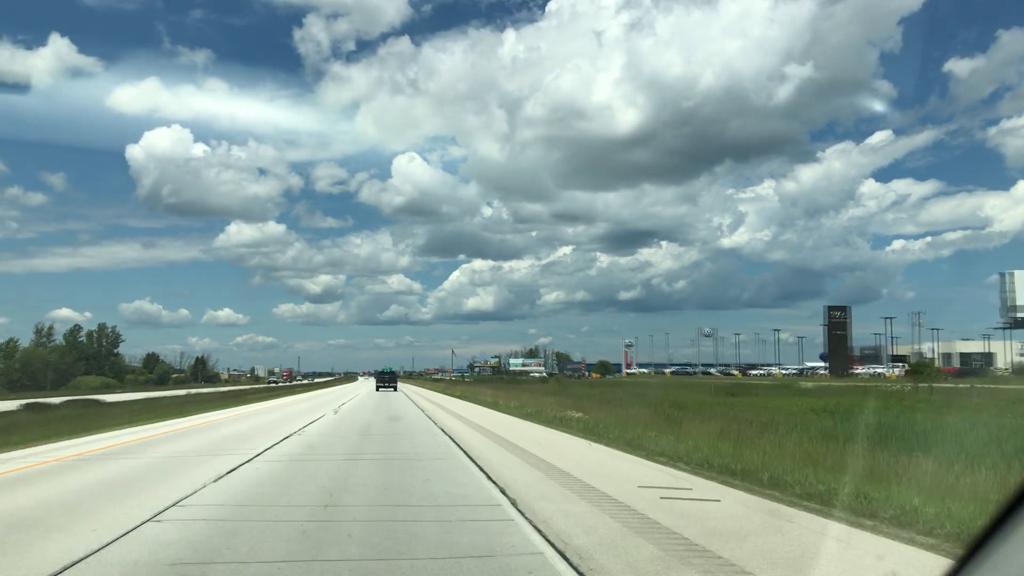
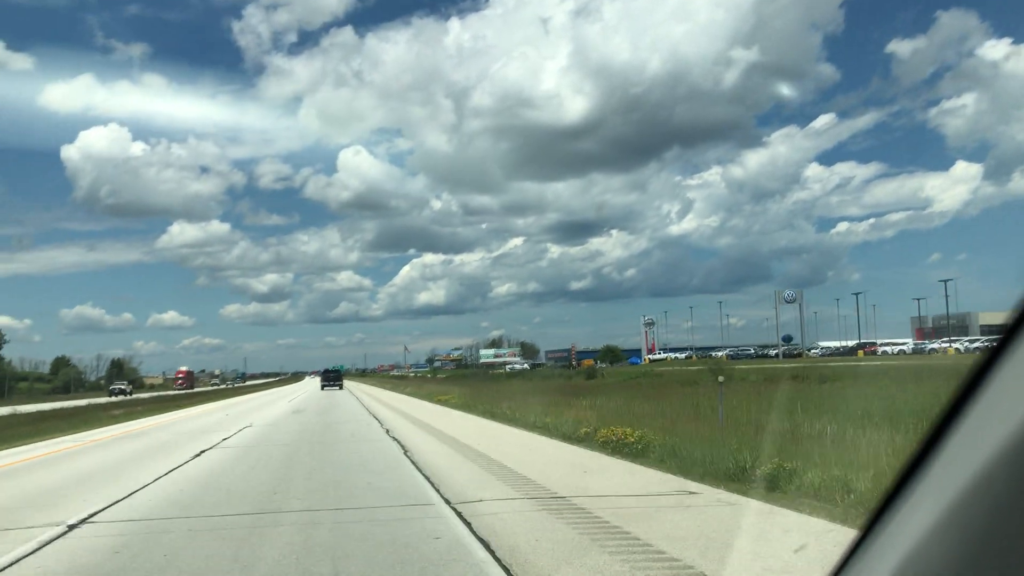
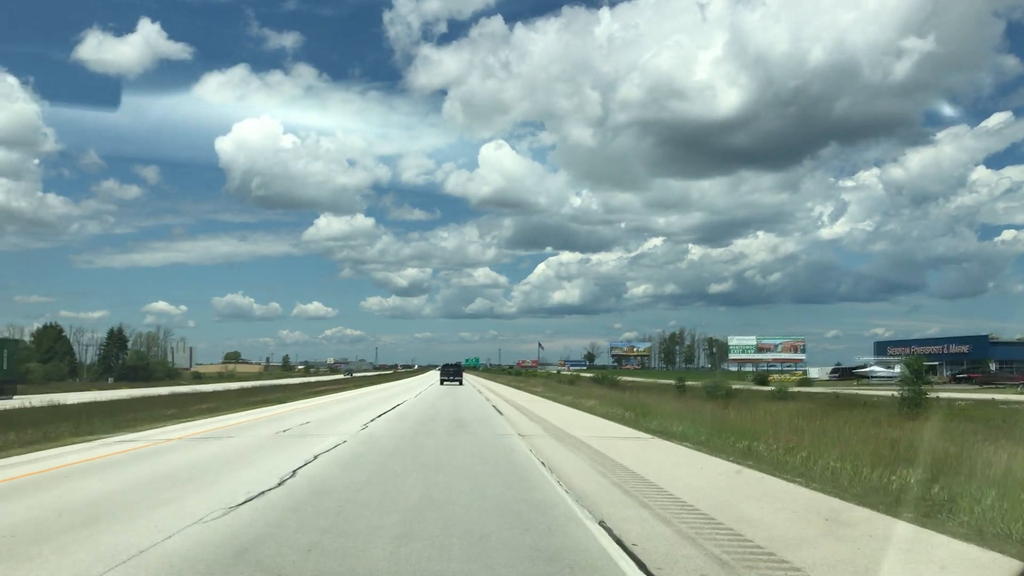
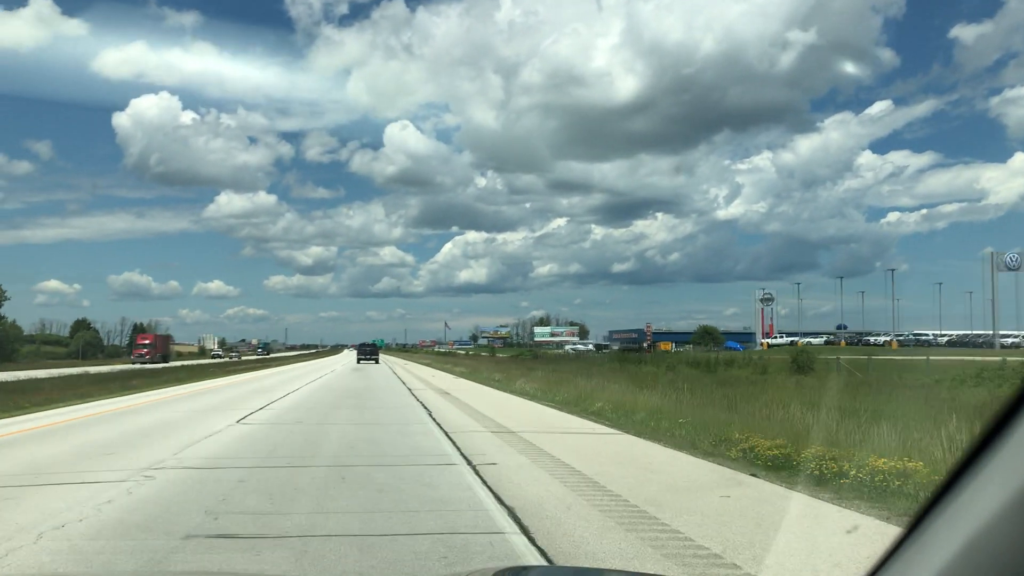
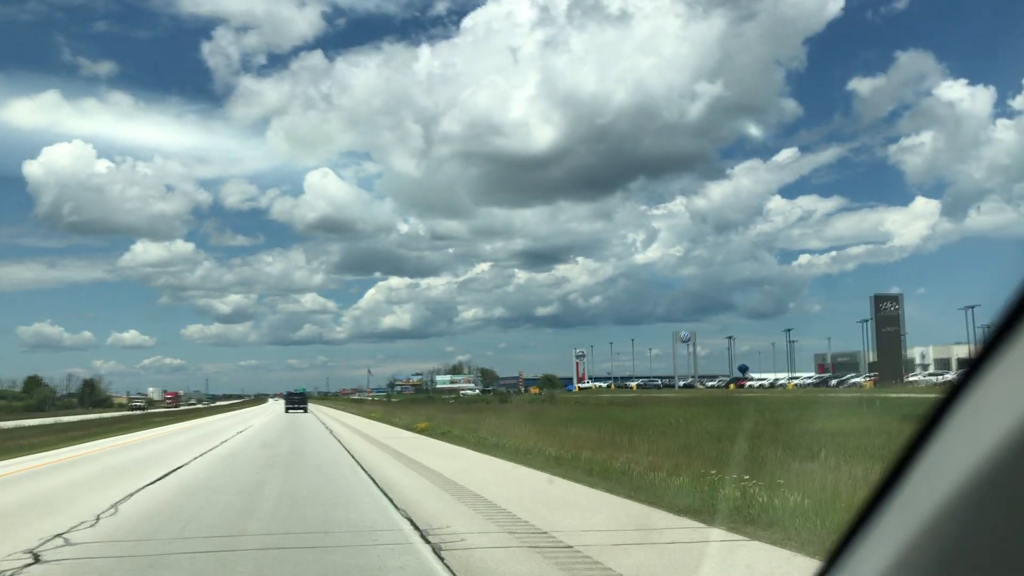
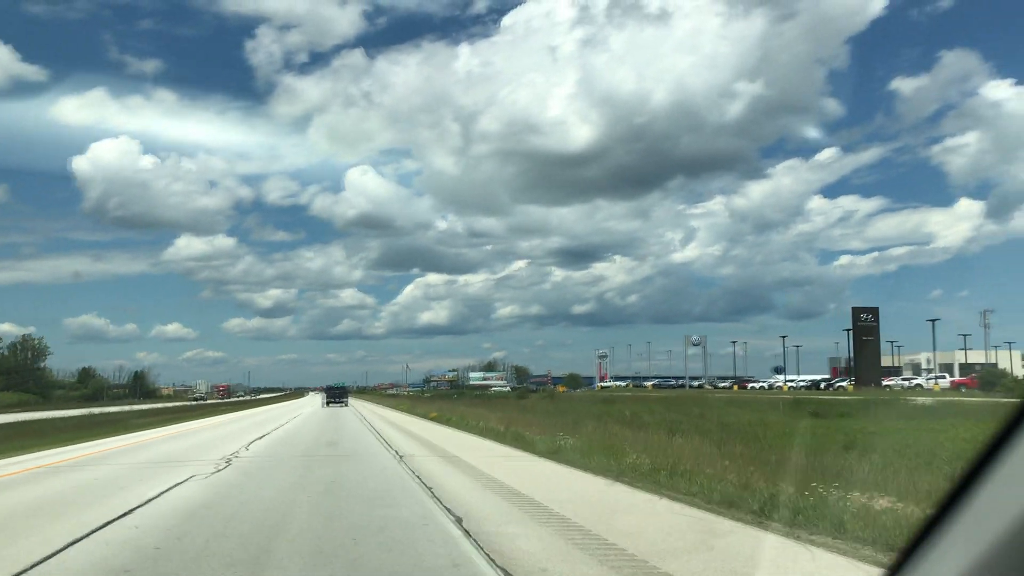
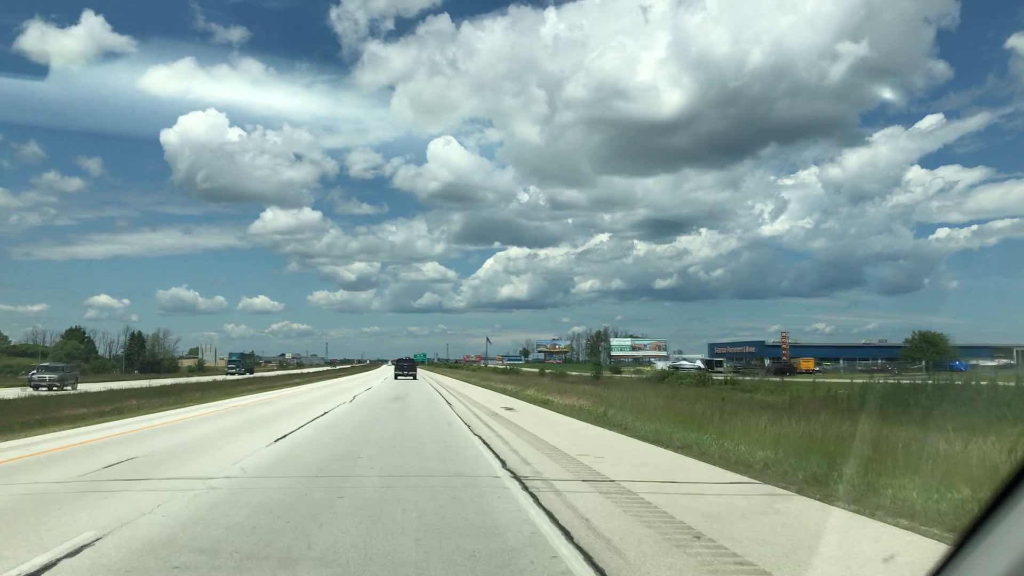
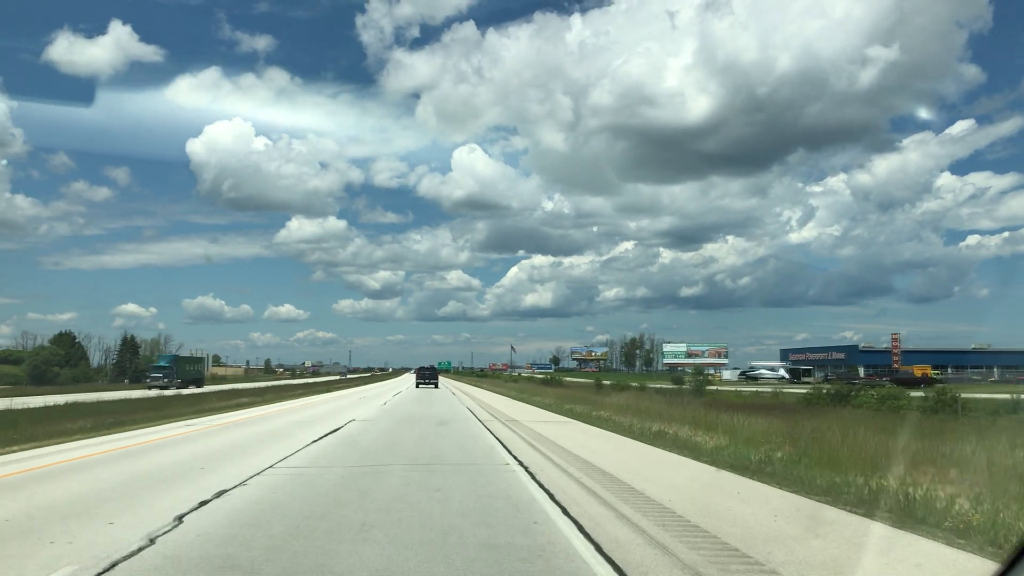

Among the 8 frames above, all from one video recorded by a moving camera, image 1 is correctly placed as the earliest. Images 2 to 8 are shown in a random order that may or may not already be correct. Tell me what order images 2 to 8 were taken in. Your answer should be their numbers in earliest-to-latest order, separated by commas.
6, 5, 2, 4, 7, 8, 3
